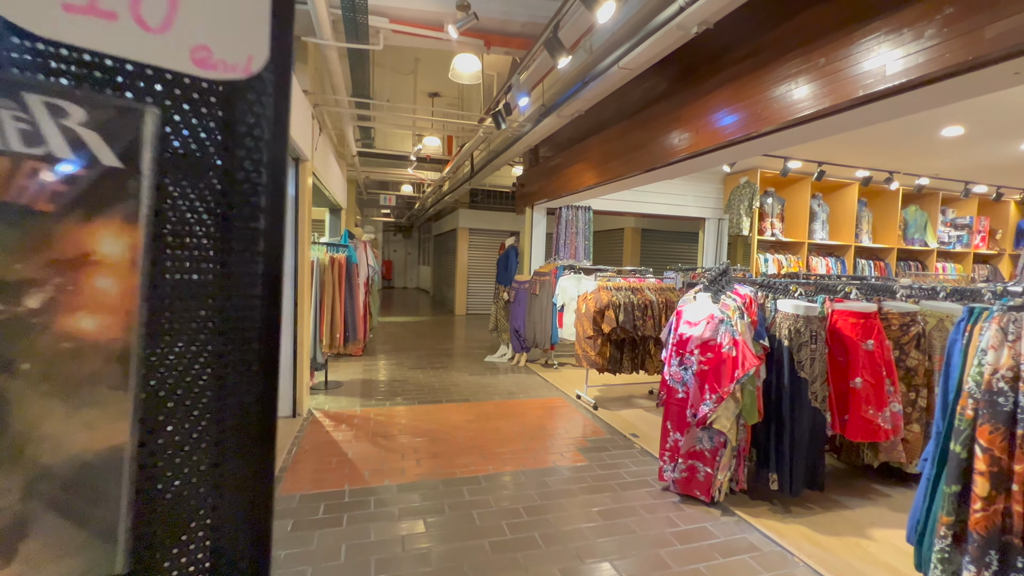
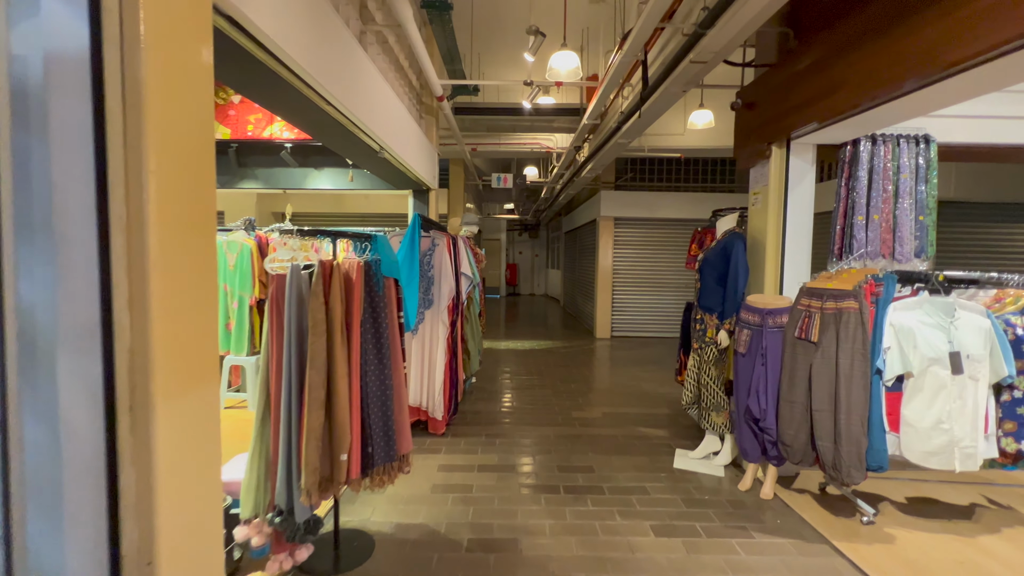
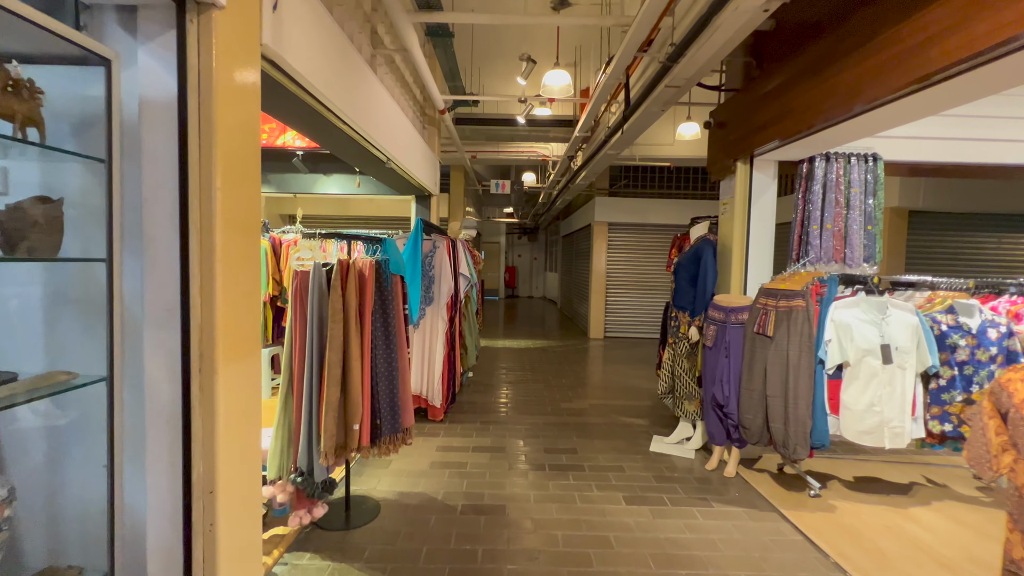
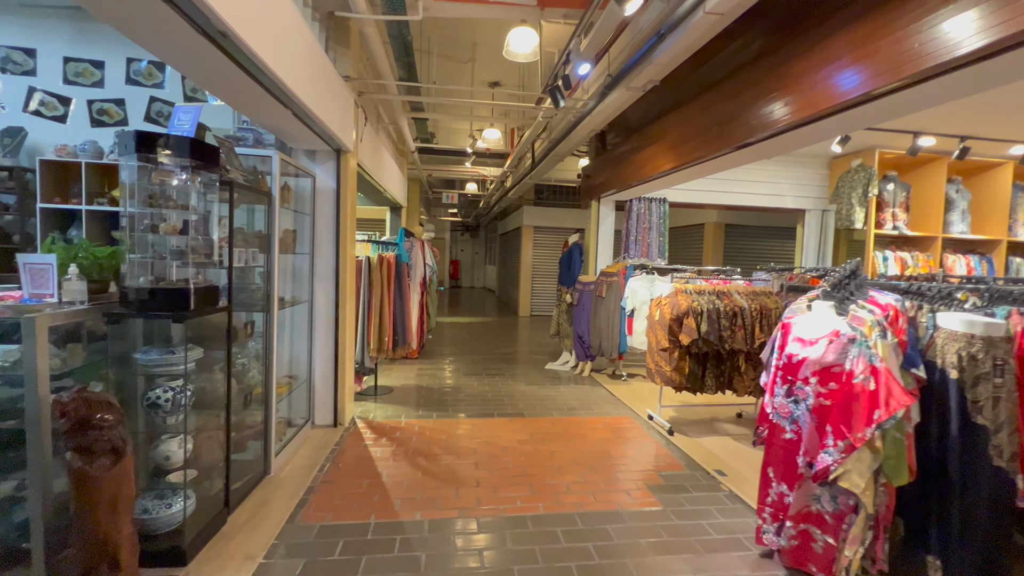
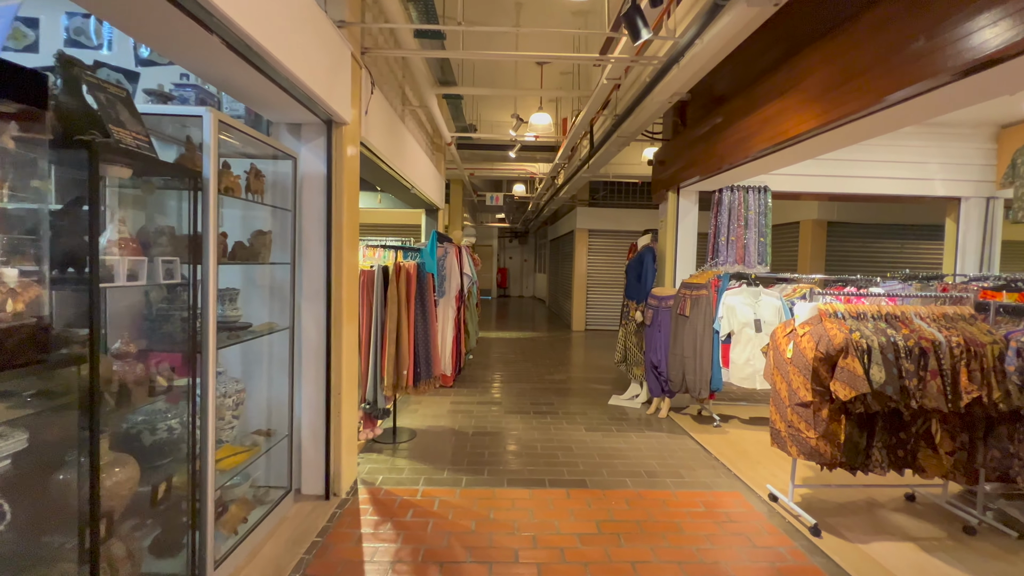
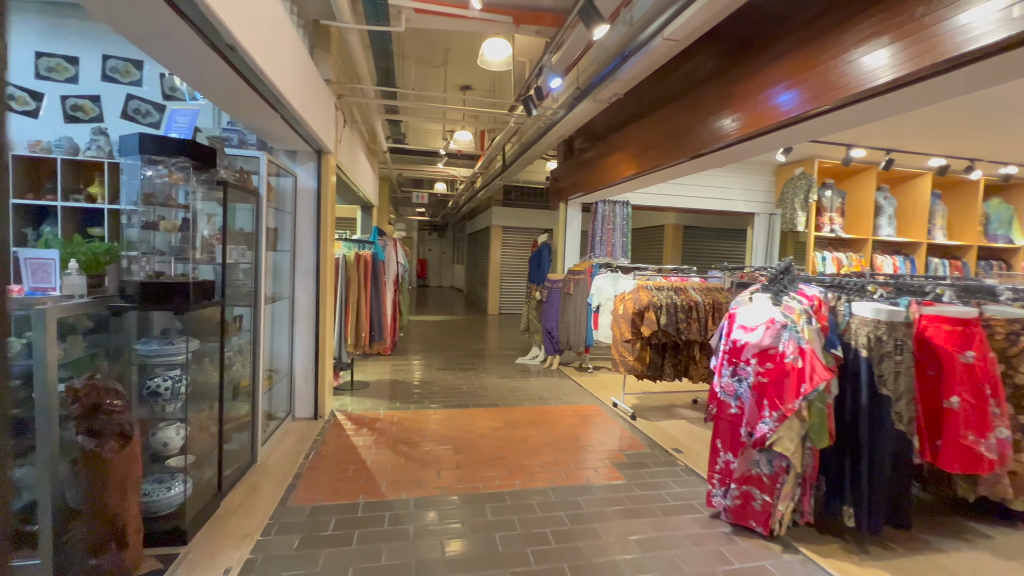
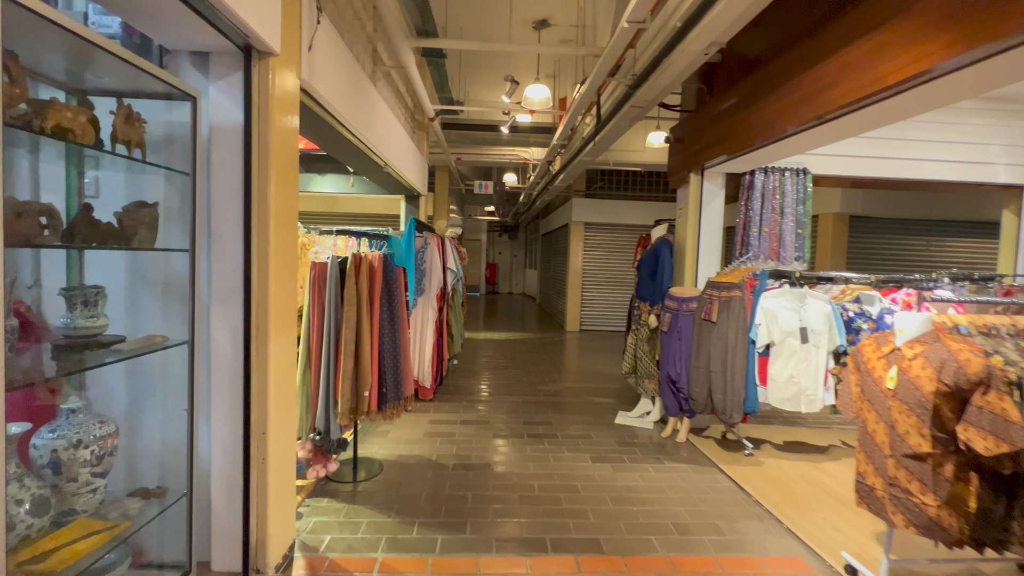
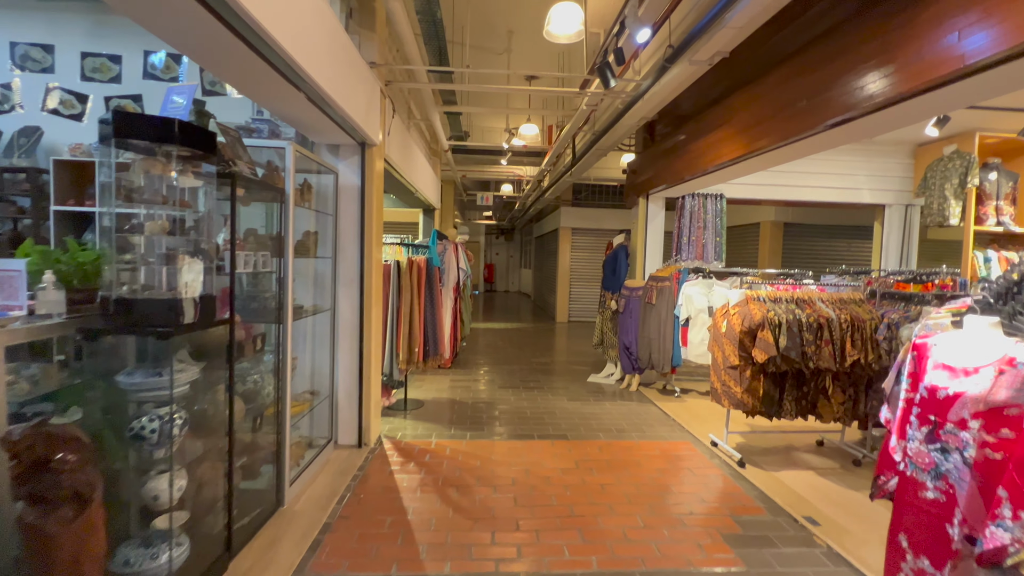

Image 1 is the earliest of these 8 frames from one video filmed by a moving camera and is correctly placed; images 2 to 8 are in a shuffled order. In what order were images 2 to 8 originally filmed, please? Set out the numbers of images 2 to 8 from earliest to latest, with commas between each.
6, 4, 8, 5, 7, 3, 2
